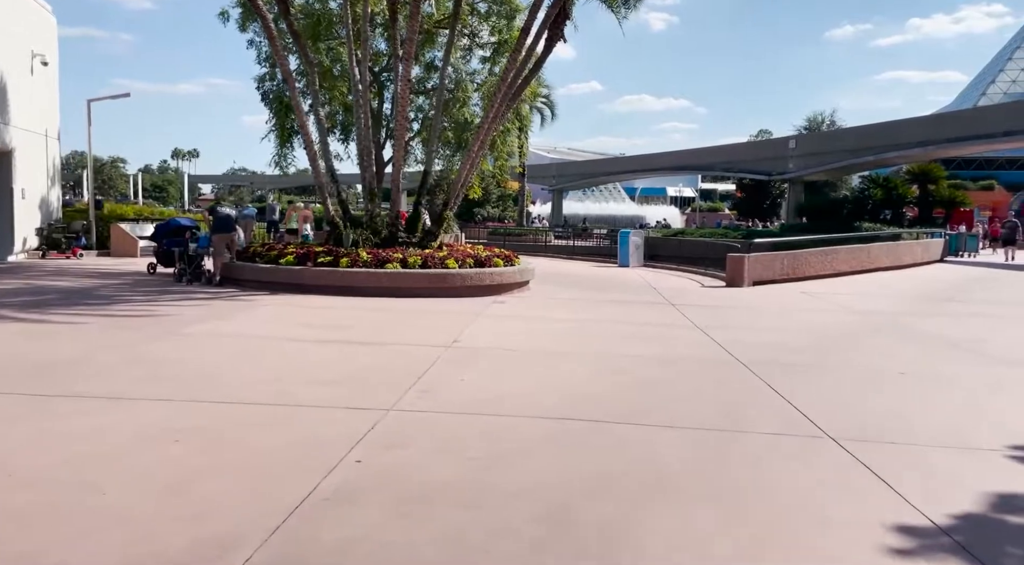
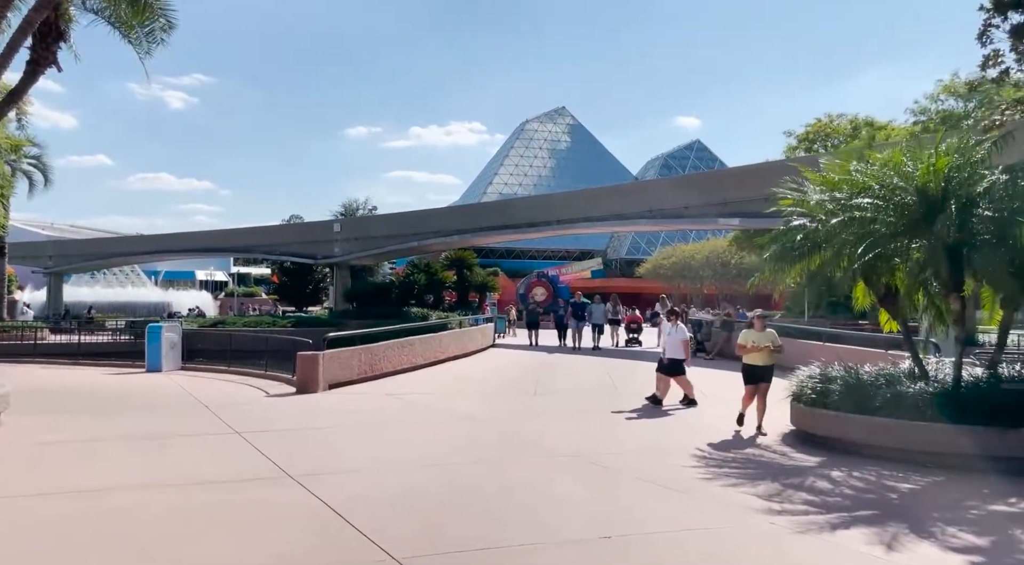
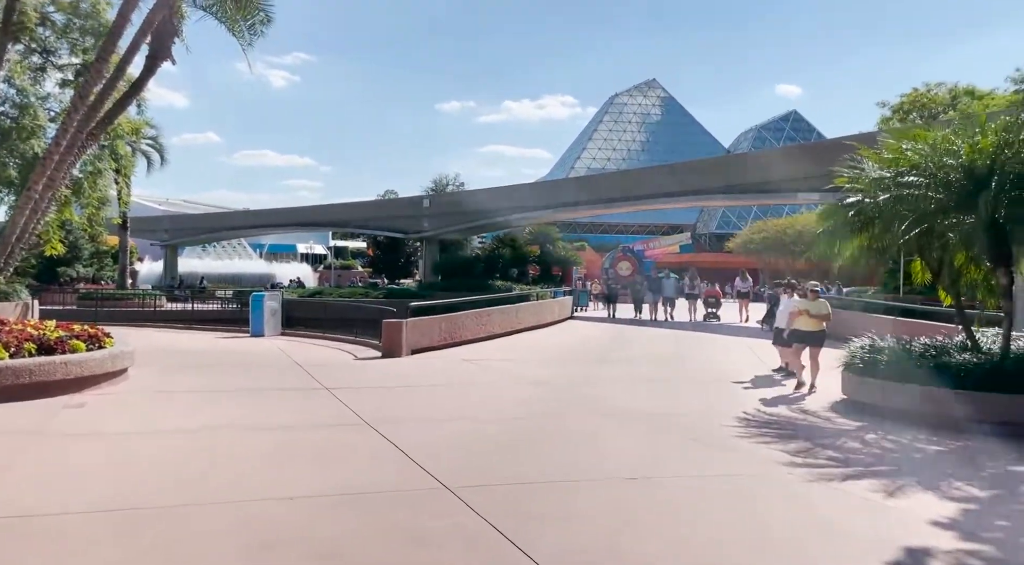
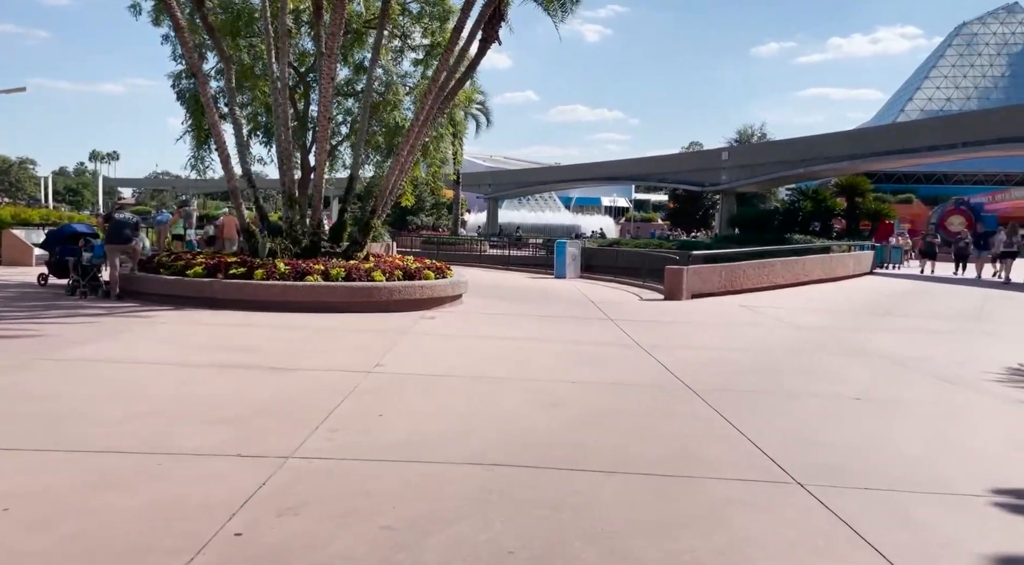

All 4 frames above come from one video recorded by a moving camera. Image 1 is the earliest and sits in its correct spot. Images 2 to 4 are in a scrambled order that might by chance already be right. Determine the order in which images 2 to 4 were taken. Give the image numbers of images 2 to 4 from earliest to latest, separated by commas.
4, 3, 2
